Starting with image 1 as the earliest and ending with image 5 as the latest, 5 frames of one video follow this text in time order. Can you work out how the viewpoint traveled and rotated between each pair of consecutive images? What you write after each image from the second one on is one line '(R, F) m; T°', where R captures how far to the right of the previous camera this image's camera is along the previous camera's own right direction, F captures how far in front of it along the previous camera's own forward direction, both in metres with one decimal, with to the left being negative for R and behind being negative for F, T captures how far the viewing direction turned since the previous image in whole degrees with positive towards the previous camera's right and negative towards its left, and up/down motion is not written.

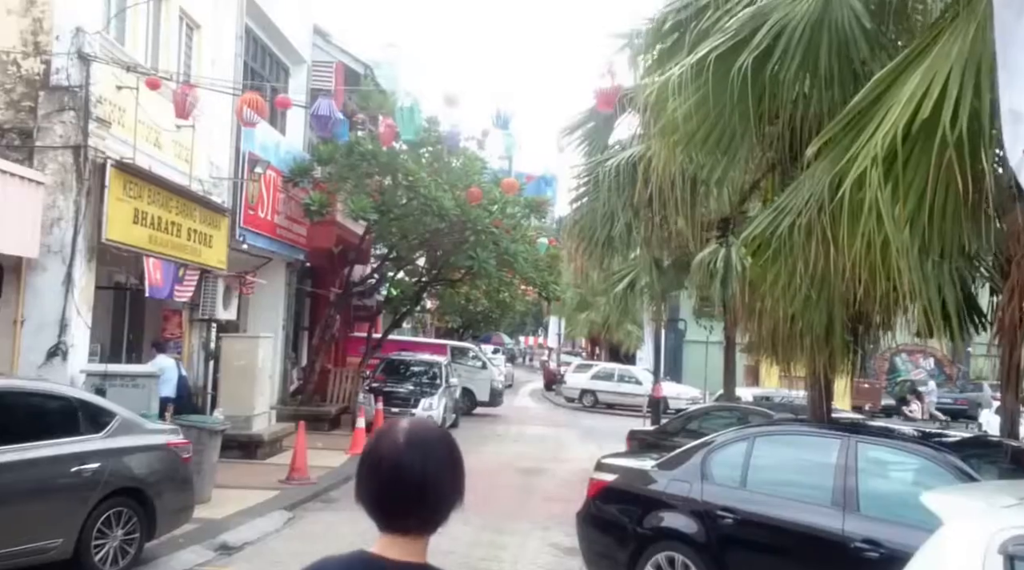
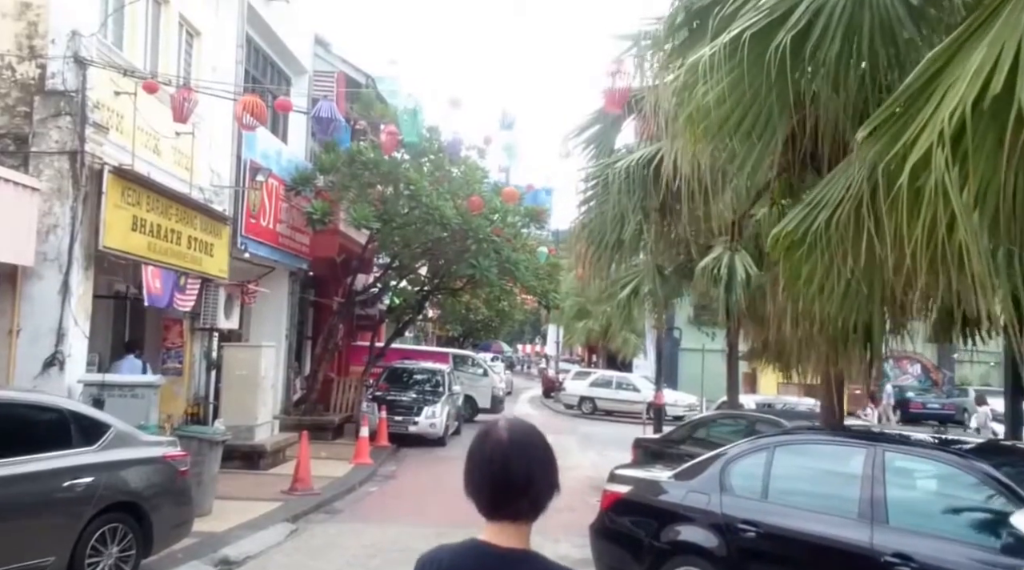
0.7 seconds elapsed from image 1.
(0.0, +0.2) m; 0°
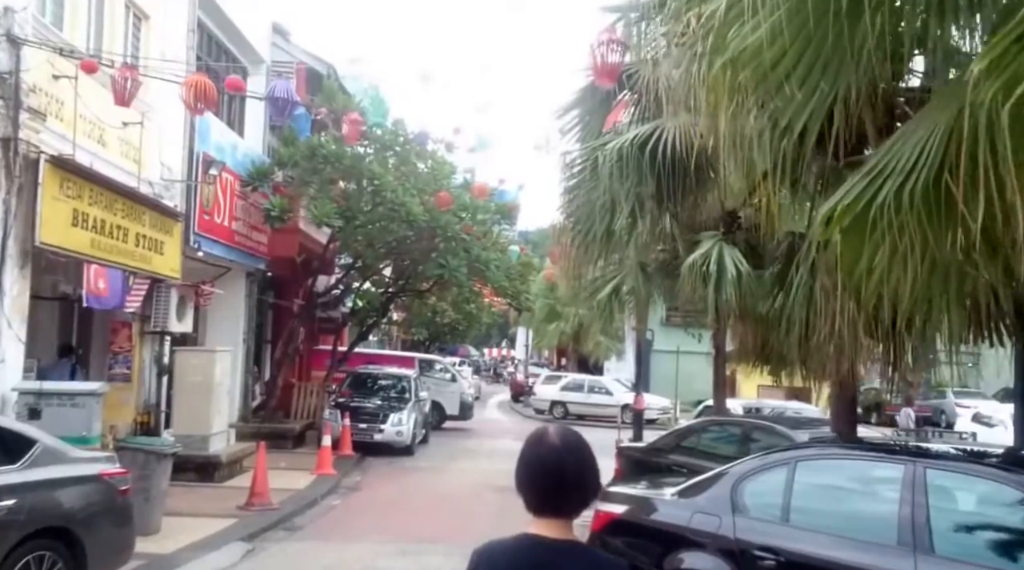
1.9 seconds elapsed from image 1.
(-0.1, +0.7) m; +2°
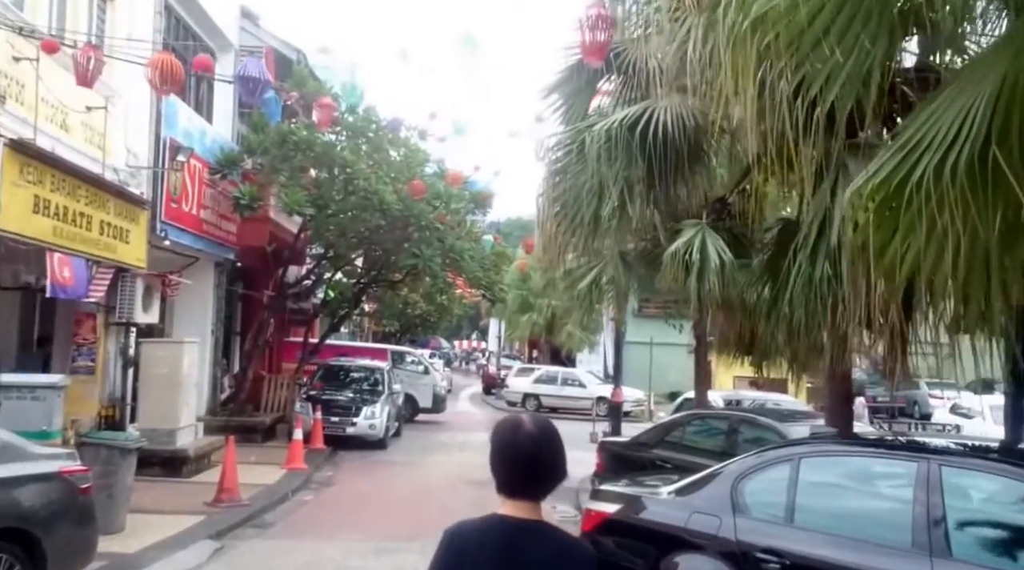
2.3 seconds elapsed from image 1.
(-0.1, +0.3) m; +2°
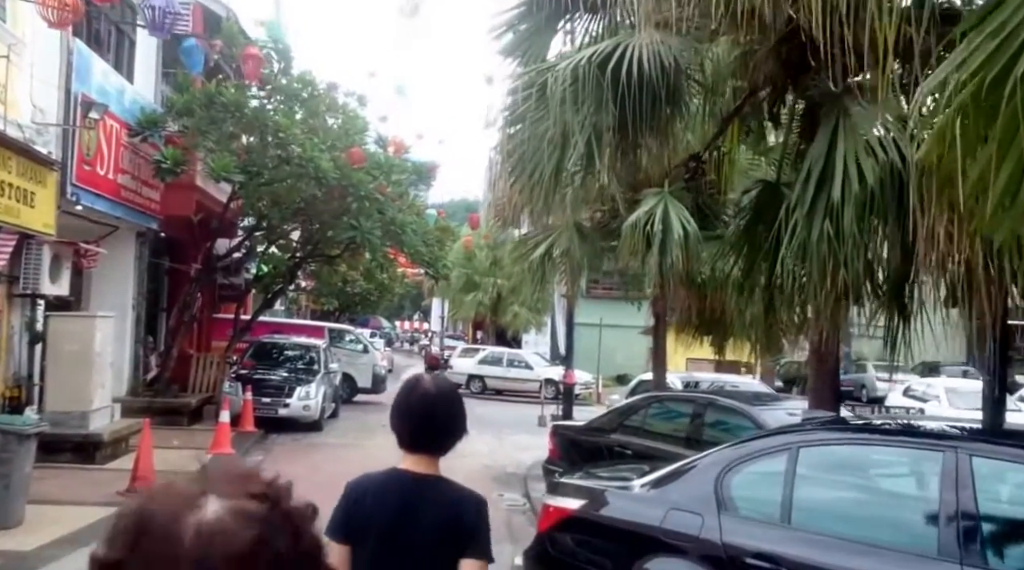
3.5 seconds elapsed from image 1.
(0.0, +0.8) m; +4°
